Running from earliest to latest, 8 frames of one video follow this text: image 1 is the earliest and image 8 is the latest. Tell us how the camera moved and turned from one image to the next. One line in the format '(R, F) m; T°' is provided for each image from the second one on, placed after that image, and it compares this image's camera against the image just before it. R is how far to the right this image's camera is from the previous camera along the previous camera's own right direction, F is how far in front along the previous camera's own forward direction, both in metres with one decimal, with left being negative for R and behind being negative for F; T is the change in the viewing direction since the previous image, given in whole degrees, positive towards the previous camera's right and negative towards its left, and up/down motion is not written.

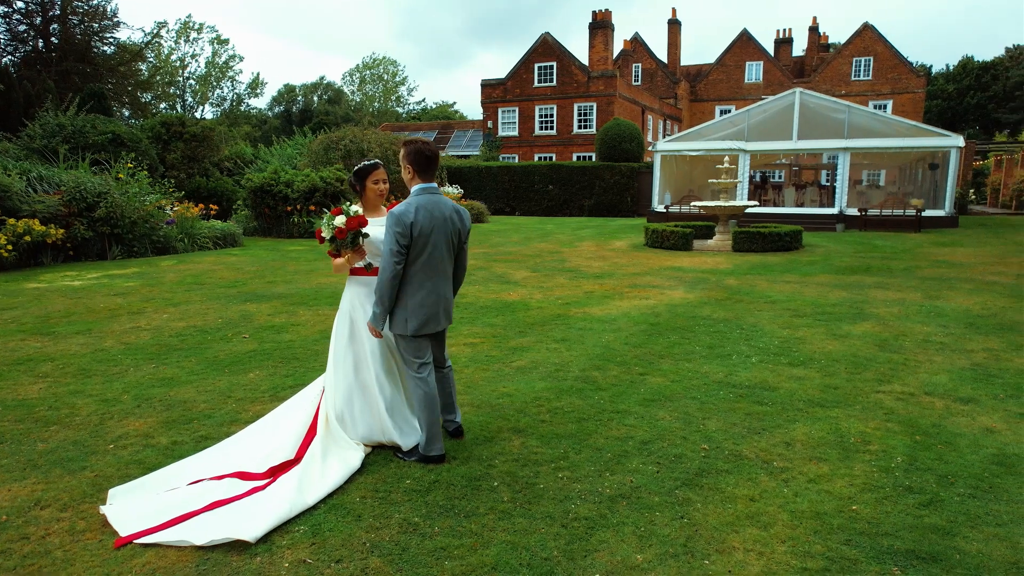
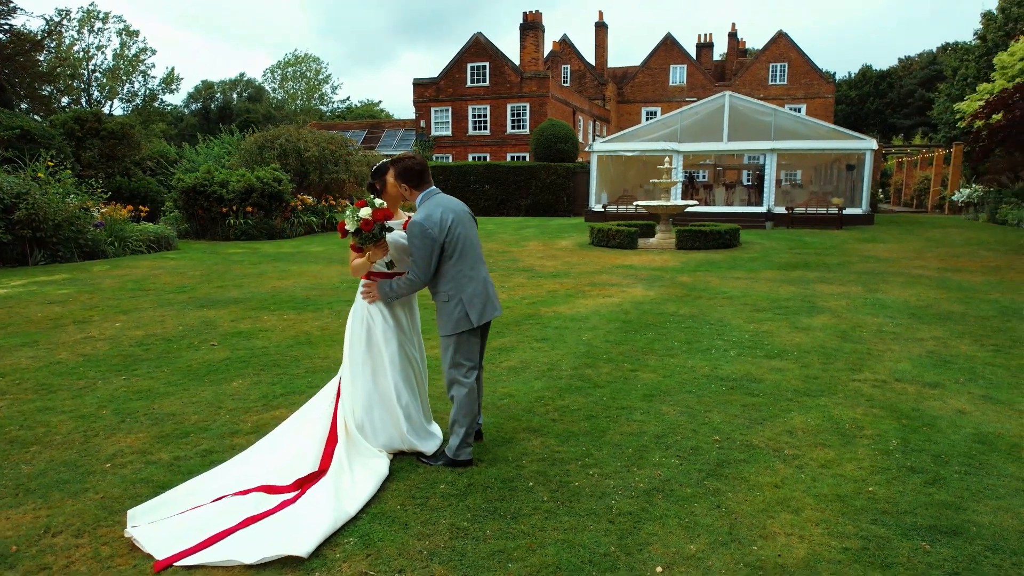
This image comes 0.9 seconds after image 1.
(-0.5, 0.0) m; +6°
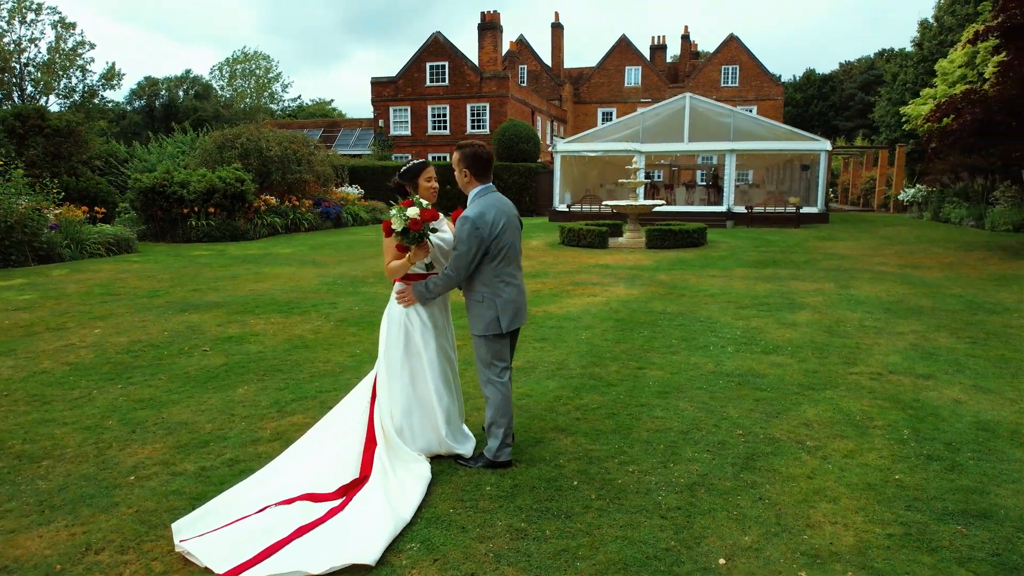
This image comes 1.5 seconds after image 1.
(-0.4, 0.0) m; +4°
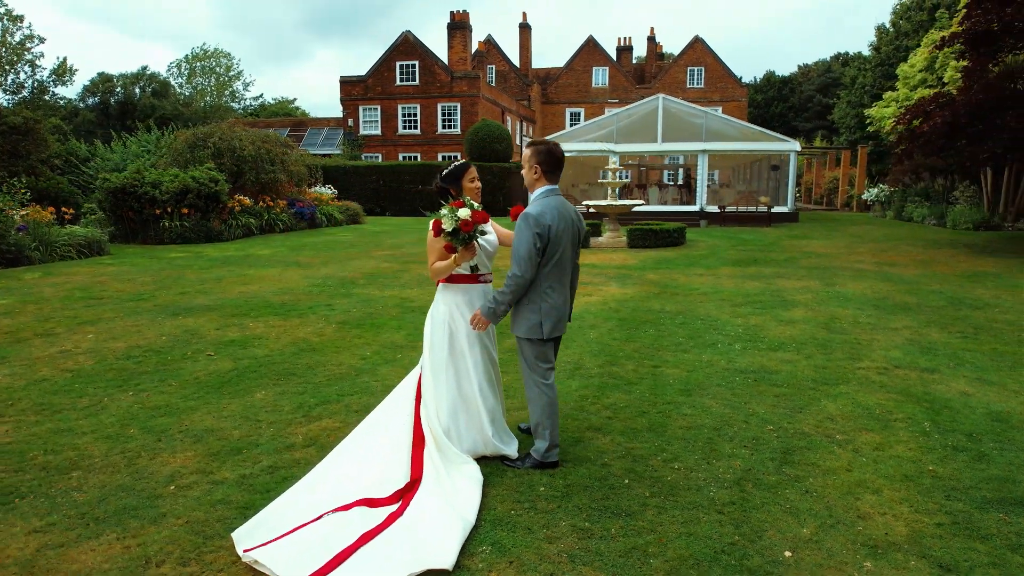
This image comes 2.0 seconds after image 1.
(-0.4, 0.0) m; +3°
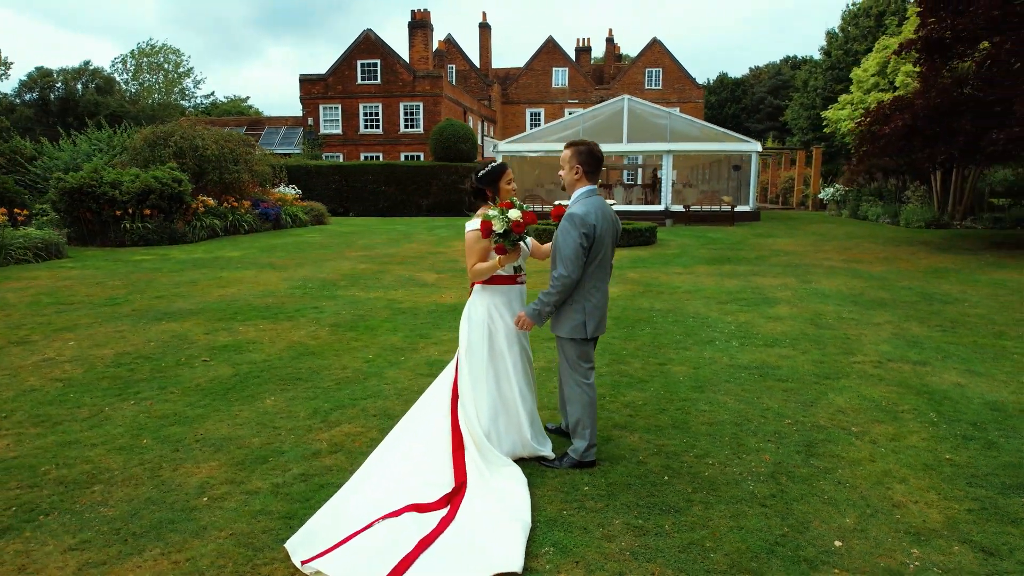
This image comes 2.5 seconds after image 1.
(-0.4, 0.0) m; +4°
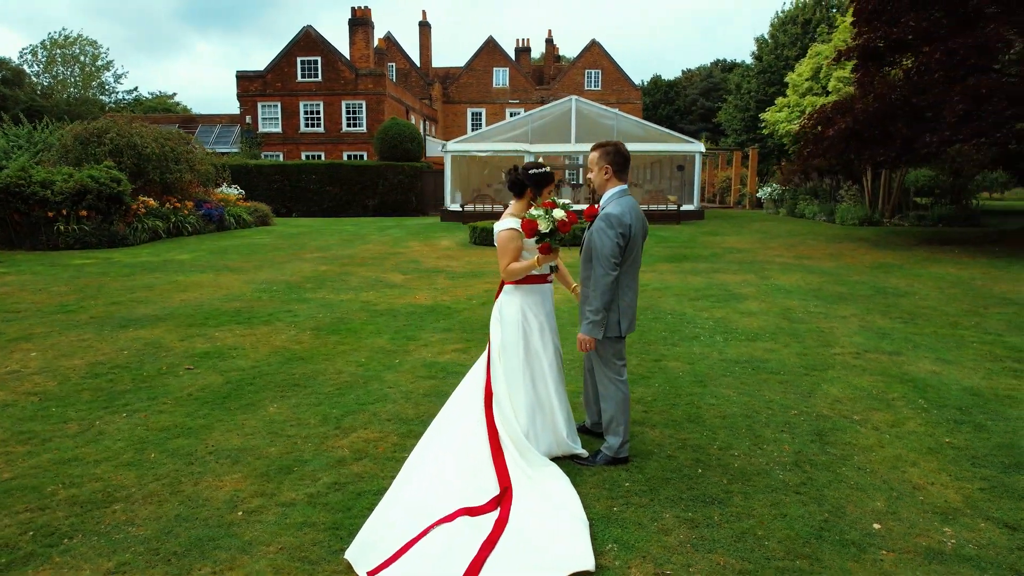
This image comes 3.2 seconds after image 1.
(-0.5, 0.0) m; +6°
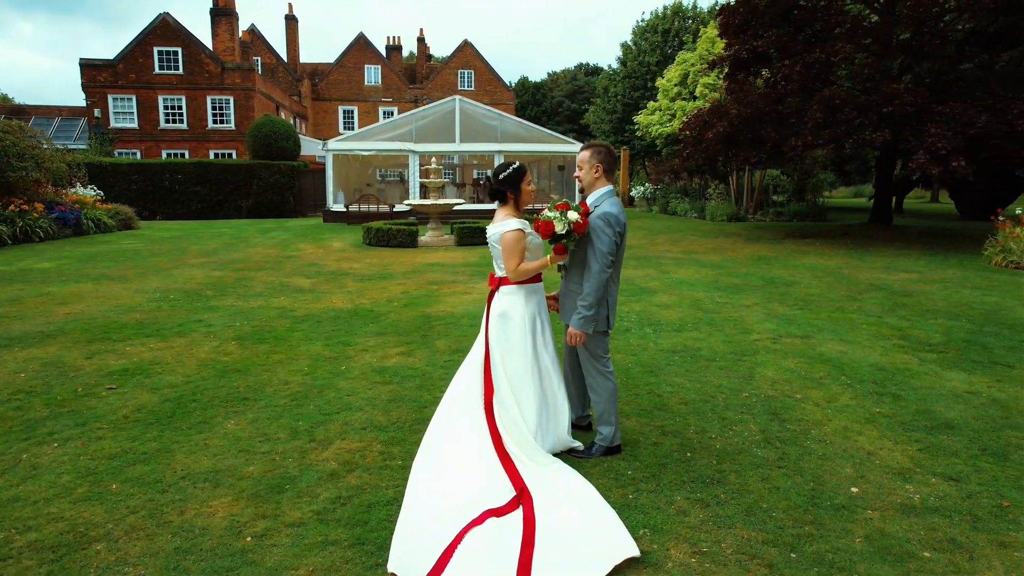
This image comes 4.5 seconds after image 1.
(-0.7, 0.0) m; +11°
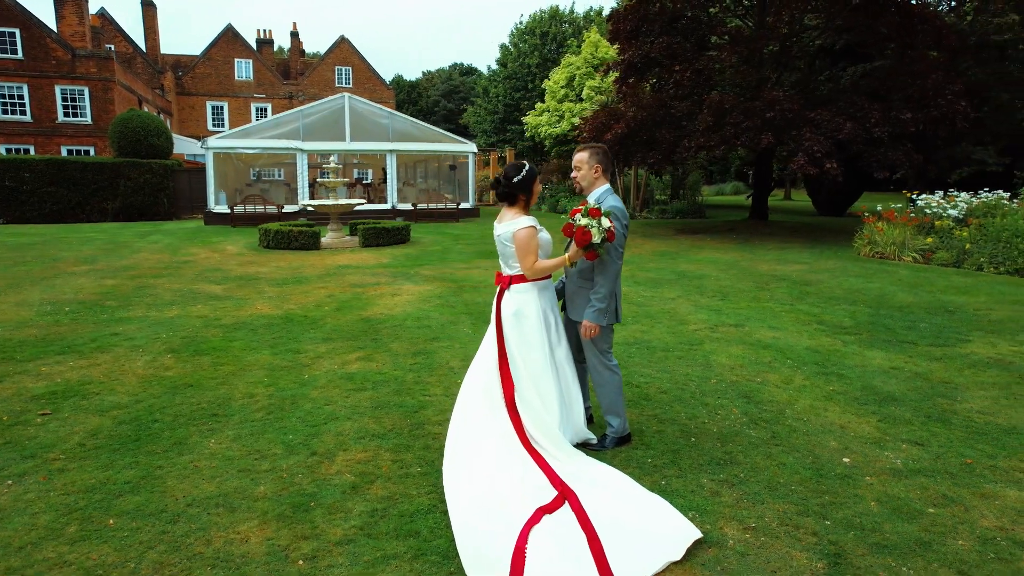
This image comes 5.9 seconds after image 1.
(-0.7, +0.1) m; +11°
